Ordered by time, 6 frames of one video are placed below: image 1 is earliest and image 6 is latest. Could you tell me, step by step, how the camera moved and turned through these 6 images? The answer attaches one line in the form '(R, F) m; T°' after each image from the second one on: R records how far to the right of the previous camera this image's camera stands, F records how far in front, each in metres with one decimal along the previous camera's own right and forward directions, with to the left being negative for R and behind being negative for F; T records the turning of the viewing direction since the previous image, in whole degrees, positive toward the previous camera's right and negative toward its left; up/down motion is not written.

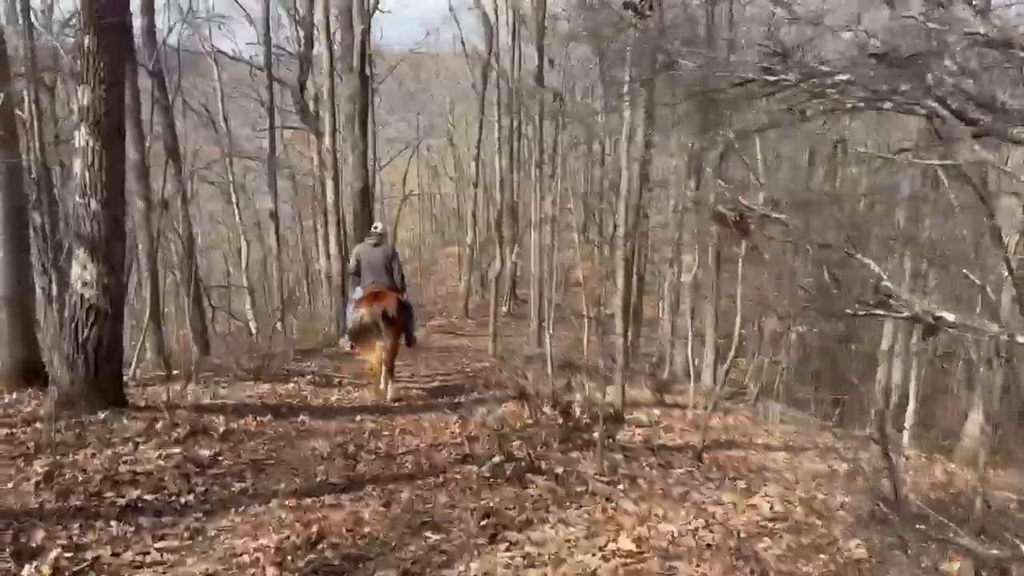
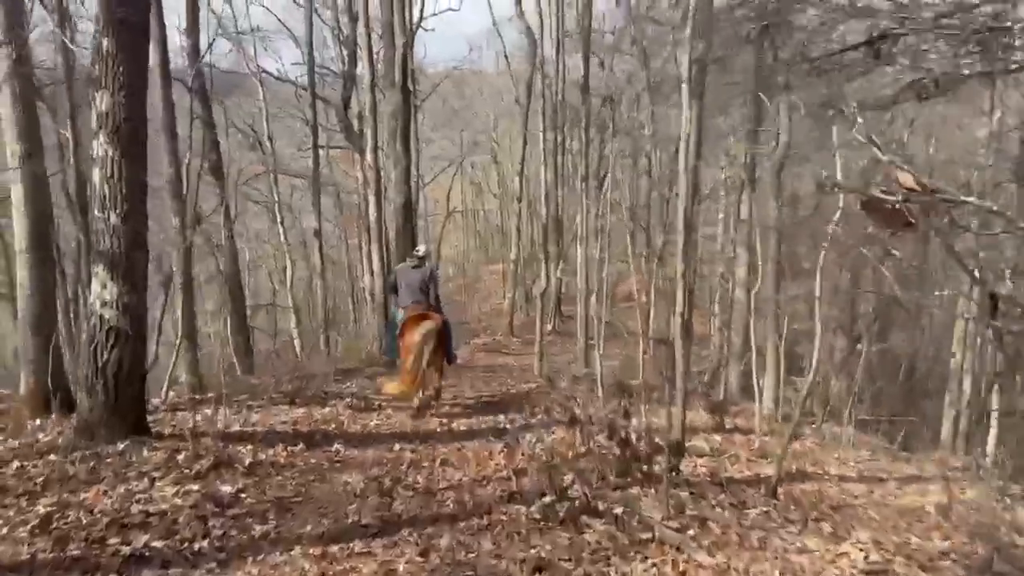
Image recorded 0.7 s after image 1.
(0.0, +0.5) m; -3°
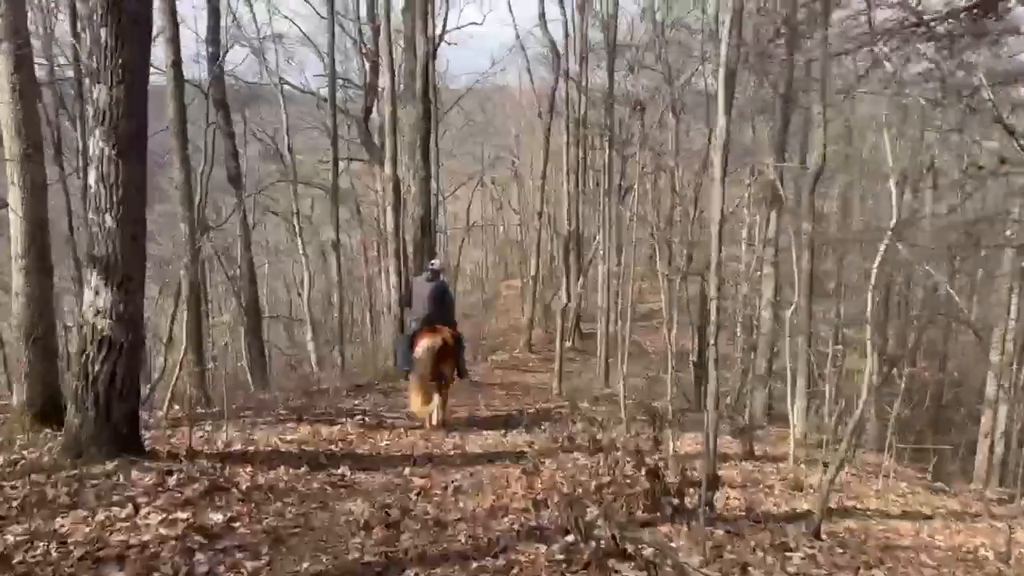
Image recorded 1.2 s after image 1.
(0.0, +0.4) m; -1°
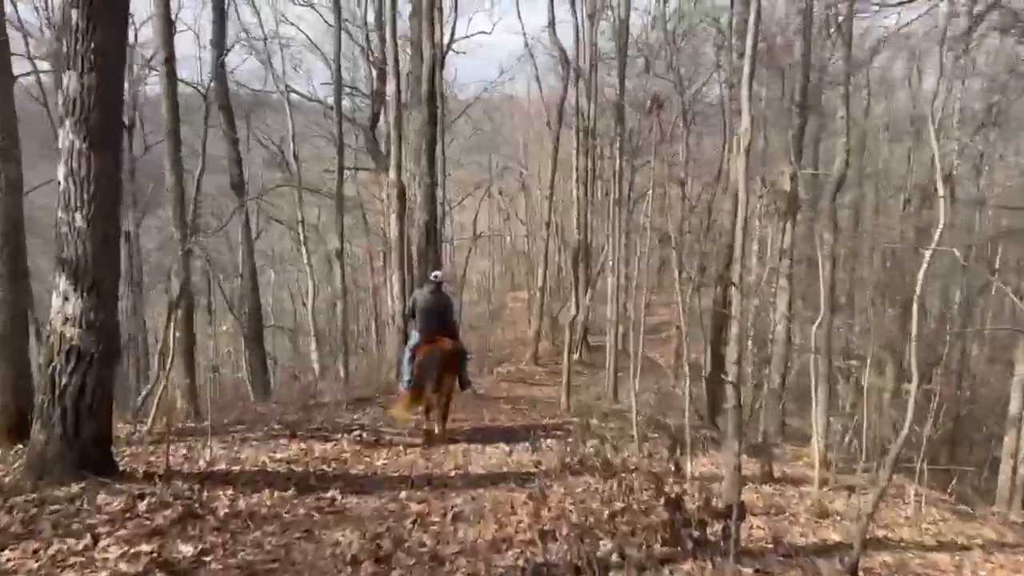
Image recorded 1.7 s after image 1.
(0.0, +0.4) m; 0°
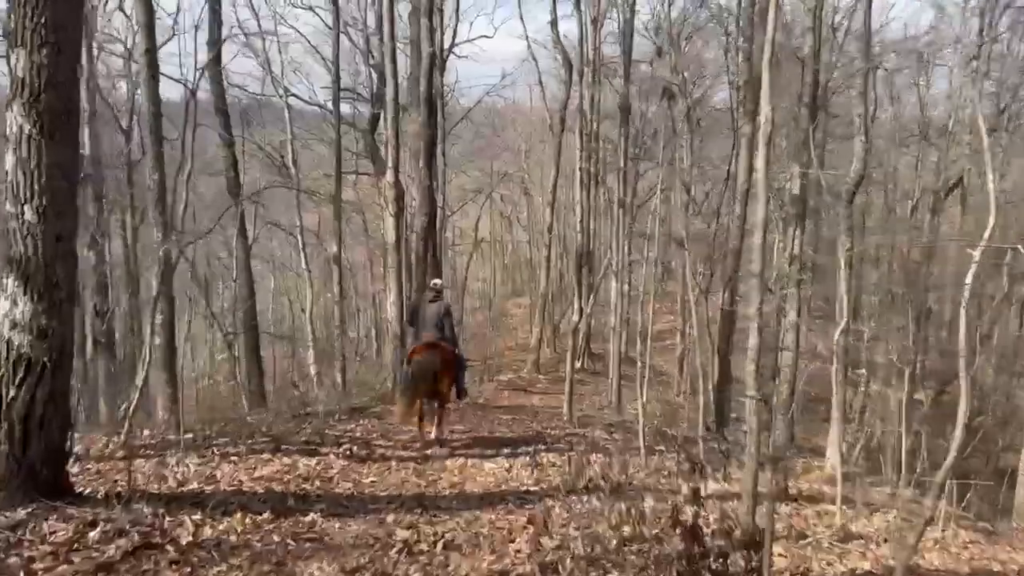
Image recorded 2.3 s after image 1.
(0.0, +0.4) m; 0°
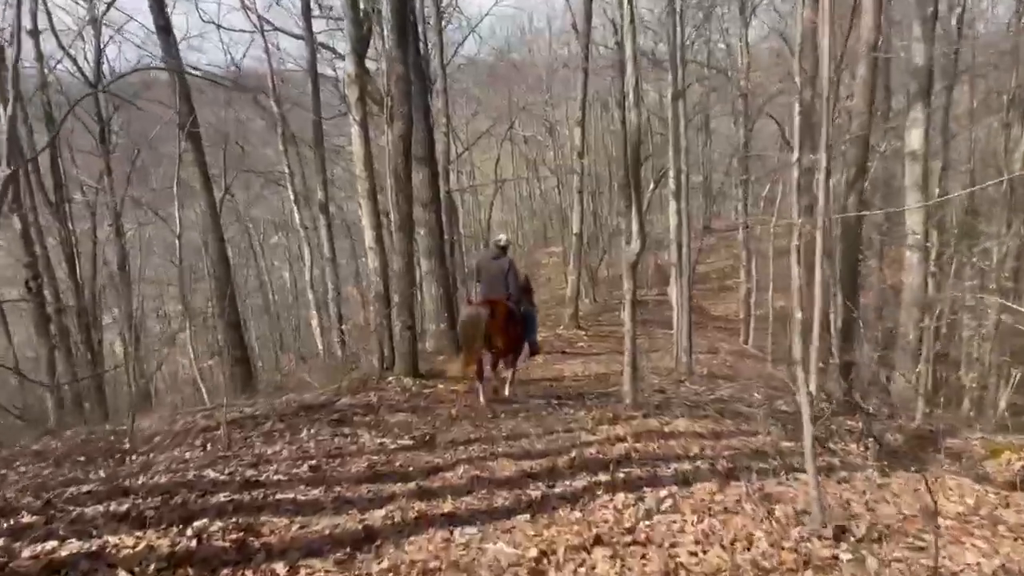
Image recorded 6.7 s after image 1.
(+0.1, +3.9) m; -2°
